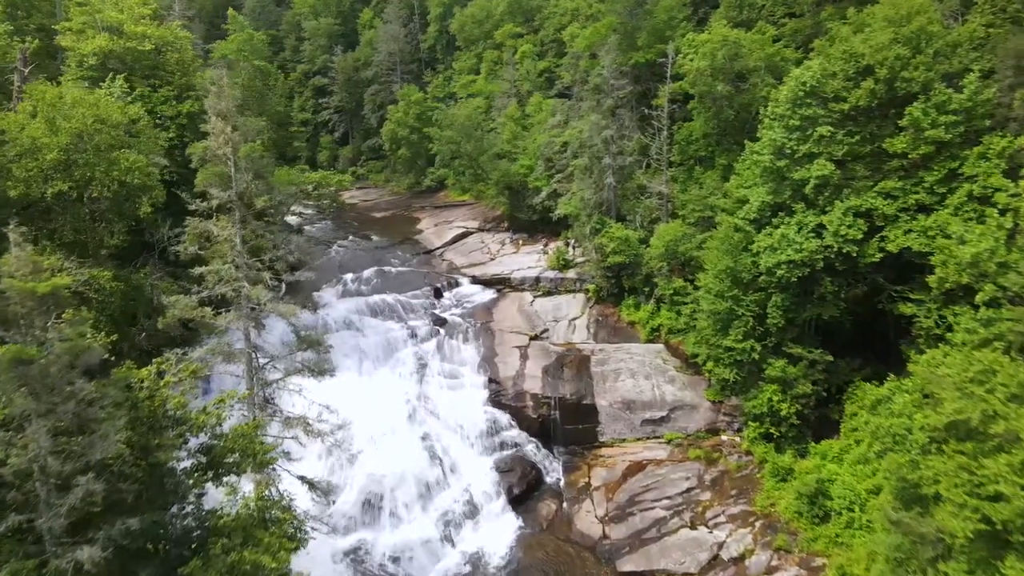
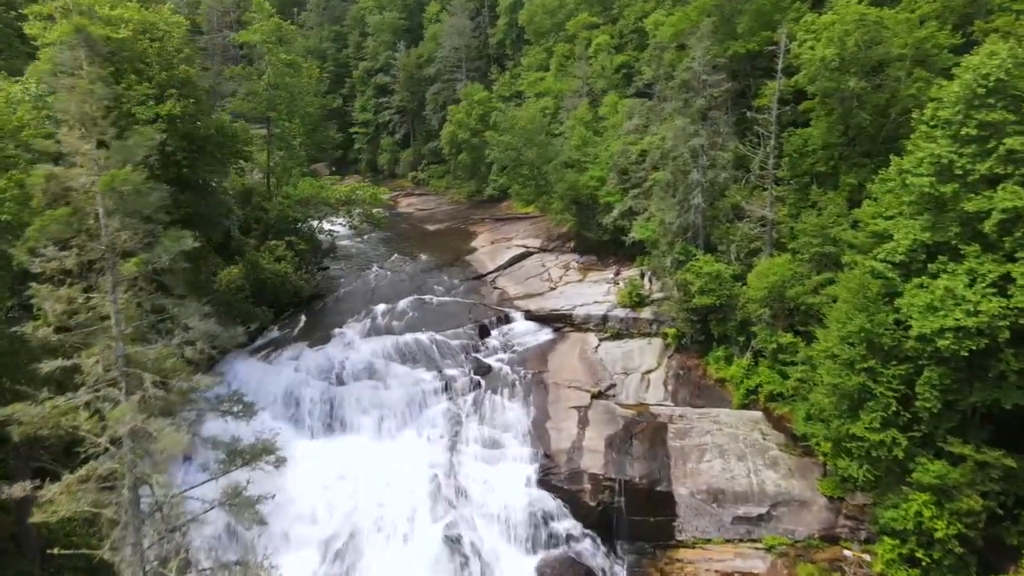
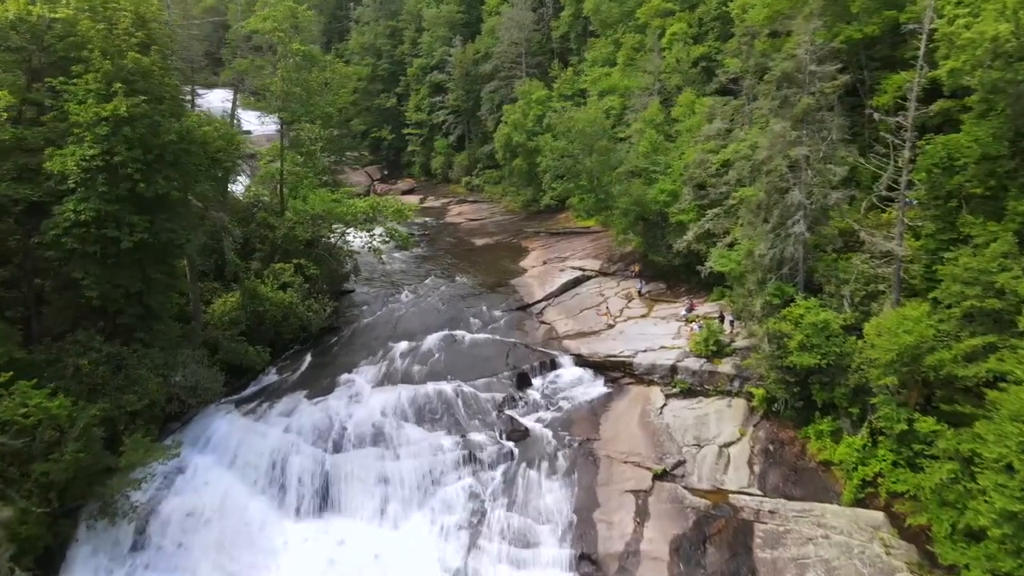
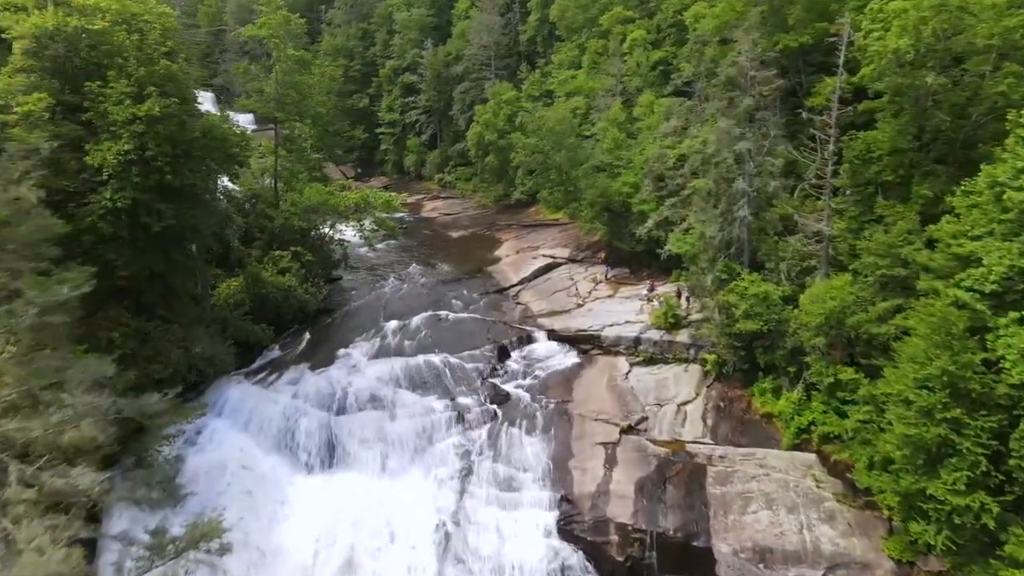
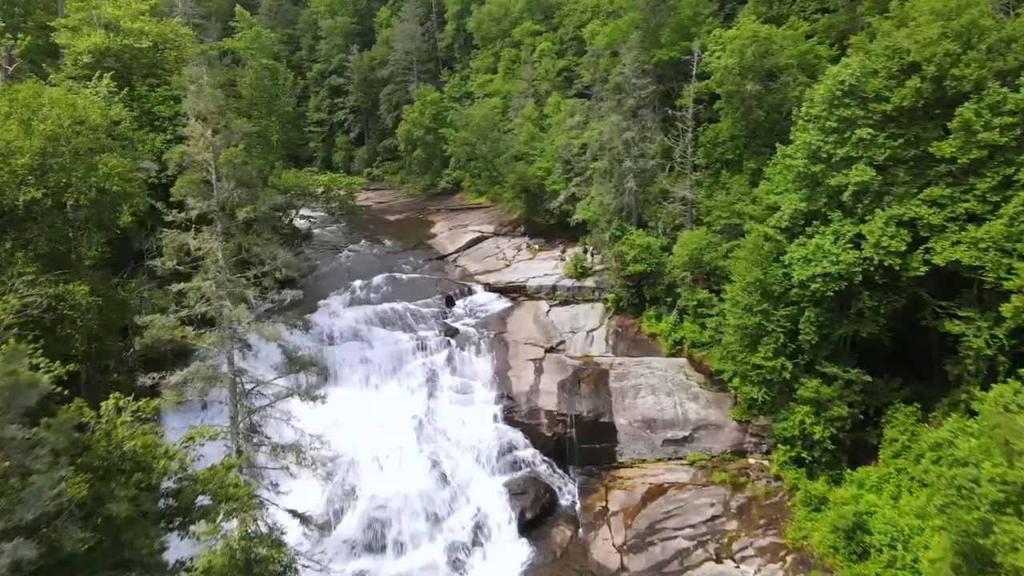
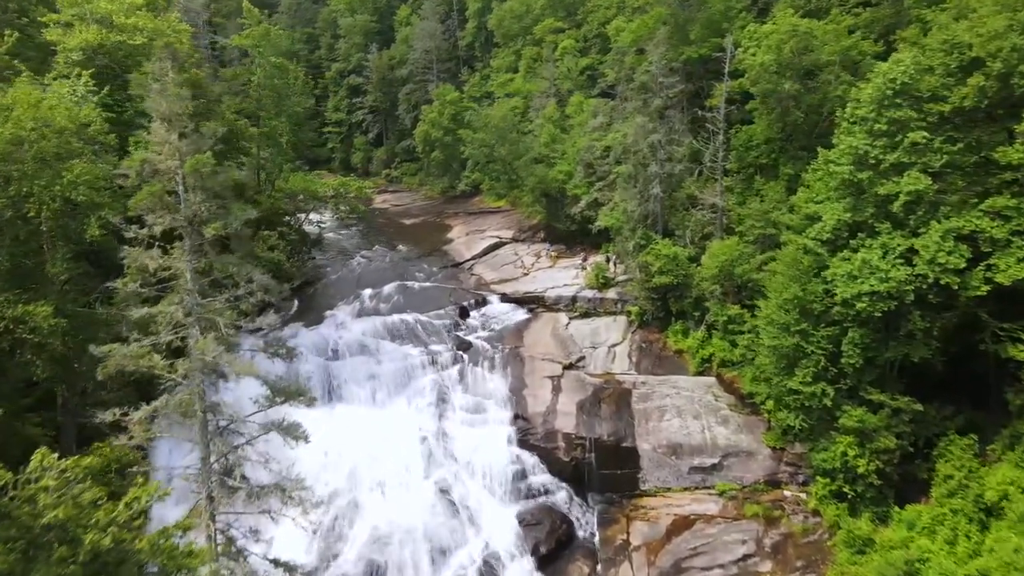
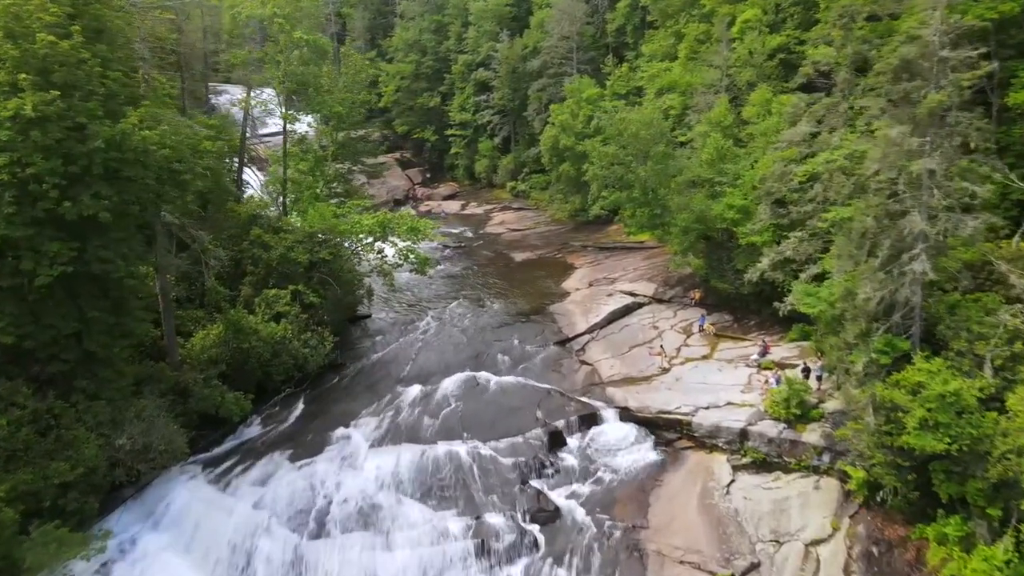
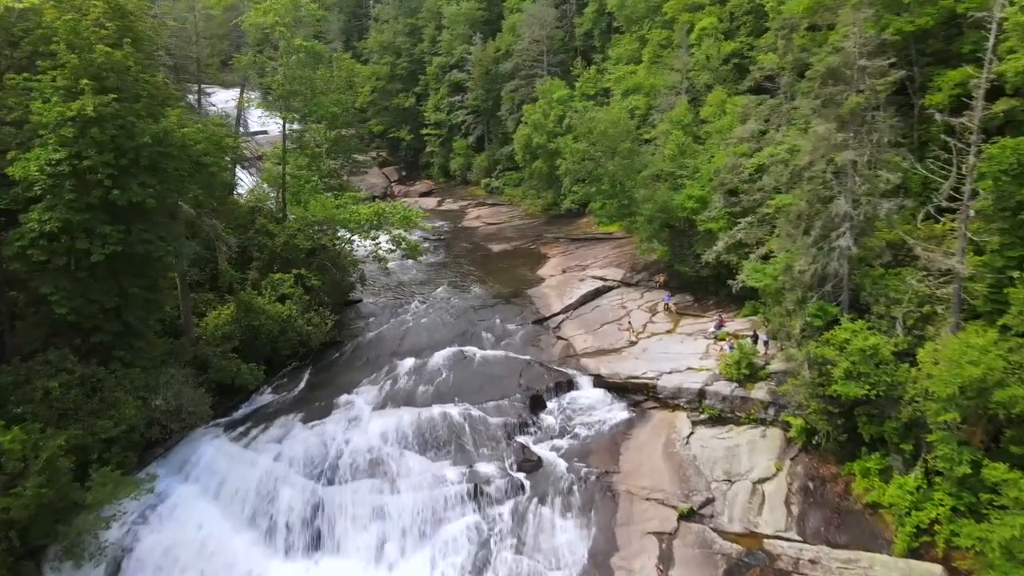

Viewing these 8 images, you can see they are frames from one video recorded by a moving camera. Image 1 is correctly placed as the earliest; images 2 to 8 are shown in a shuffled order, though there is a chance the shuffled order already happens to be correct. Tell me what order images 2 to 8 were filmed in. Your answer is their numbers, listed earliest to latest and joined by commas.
5, 6, 2, 4, 3, 8, 7
